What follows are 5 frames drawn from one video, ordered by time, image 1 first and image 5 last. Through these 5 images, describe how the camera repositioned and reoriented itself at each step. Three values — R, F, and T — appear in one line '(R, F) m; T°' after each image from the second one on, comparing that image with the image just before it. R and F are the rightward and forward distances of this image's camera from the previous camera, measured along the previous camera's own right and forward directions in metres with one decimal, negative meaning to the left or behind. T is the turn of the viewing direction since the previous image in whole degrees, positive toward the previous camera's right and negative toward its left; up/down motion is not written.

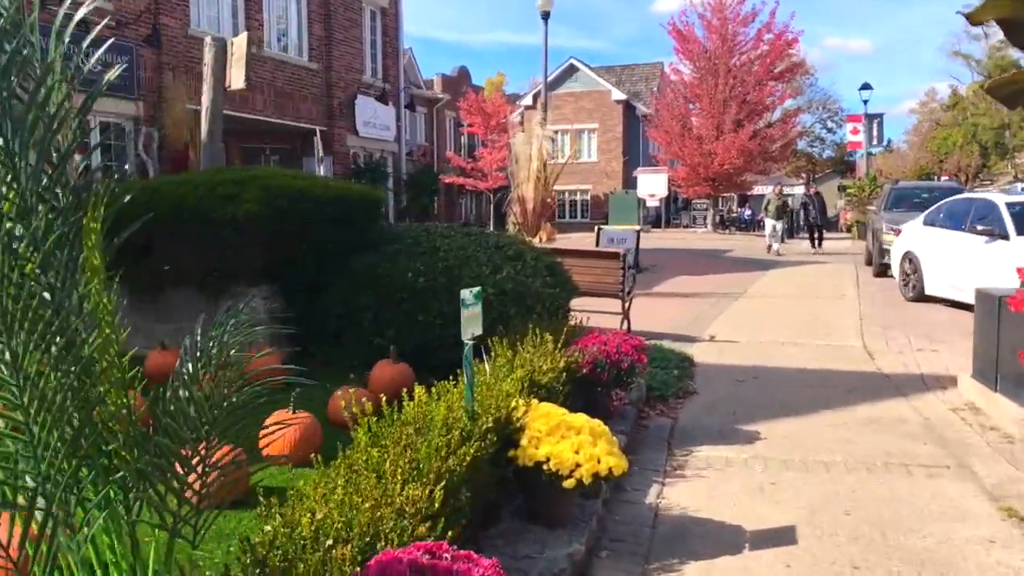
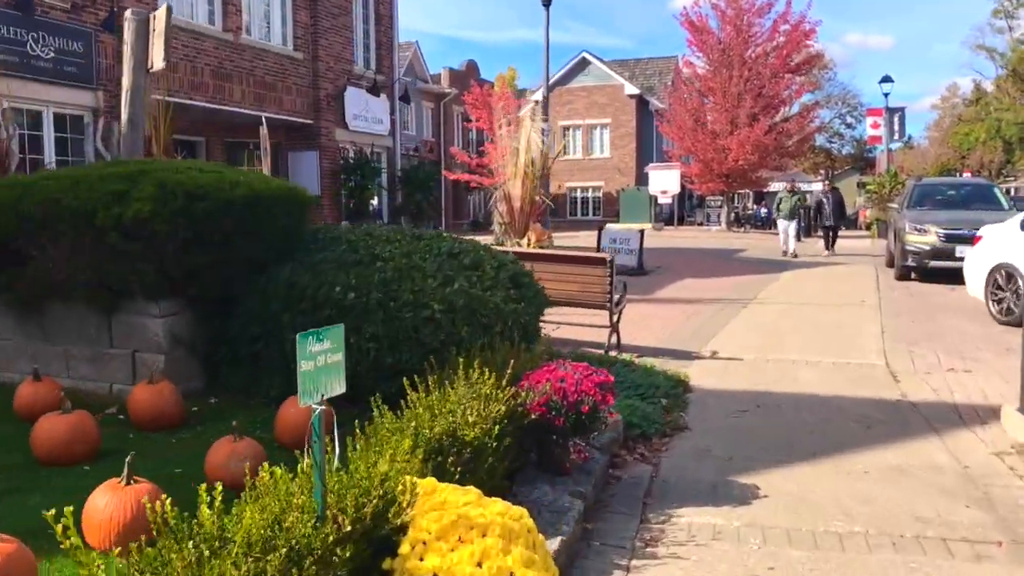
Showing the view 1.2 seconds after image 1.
(+0.4, +1.2) m; -1°
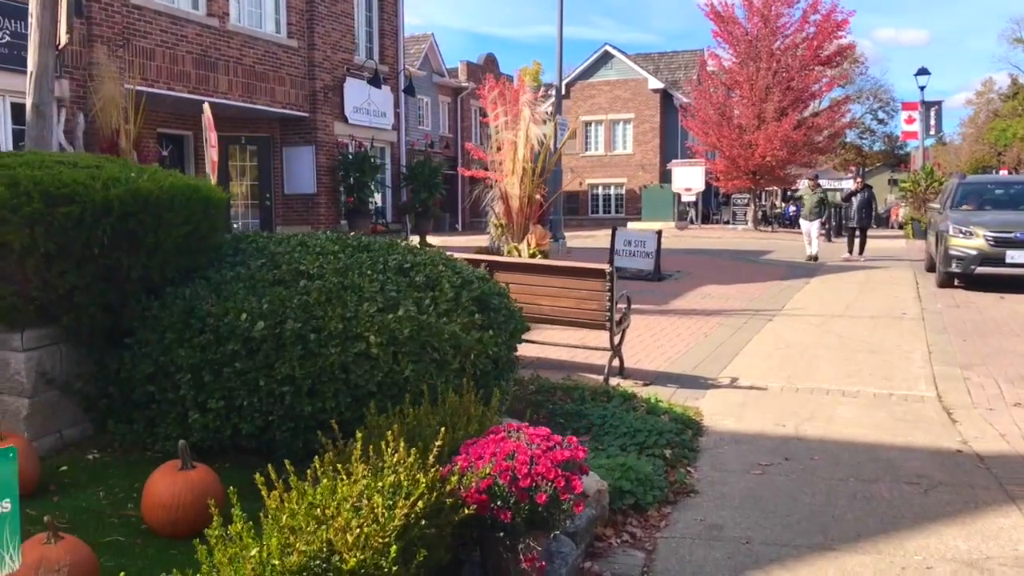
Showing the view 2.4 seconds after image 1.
(+0.3, +1.3) m; -1°
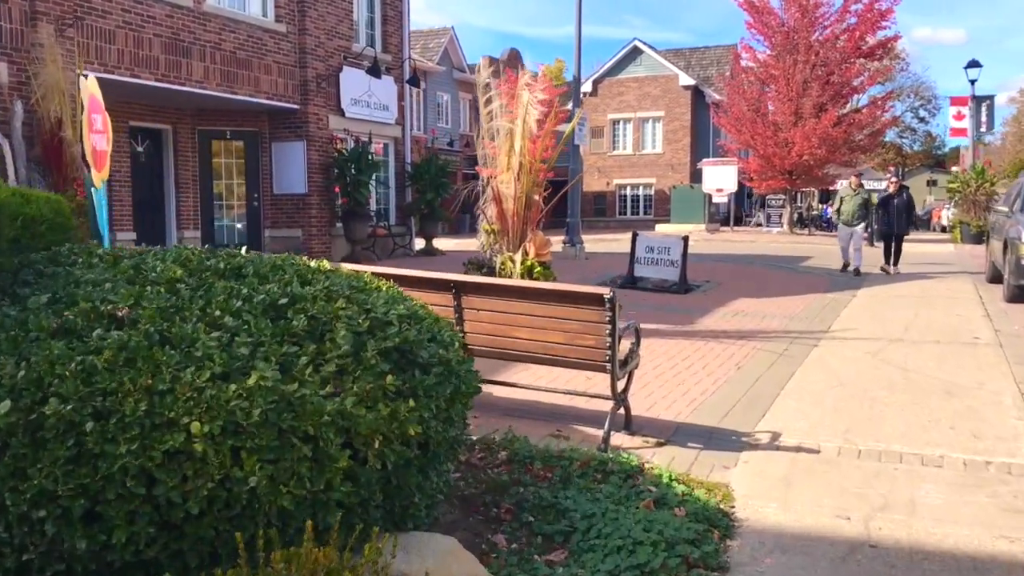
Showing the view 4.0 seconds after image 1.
(+0.3, +1.8) m; -2°
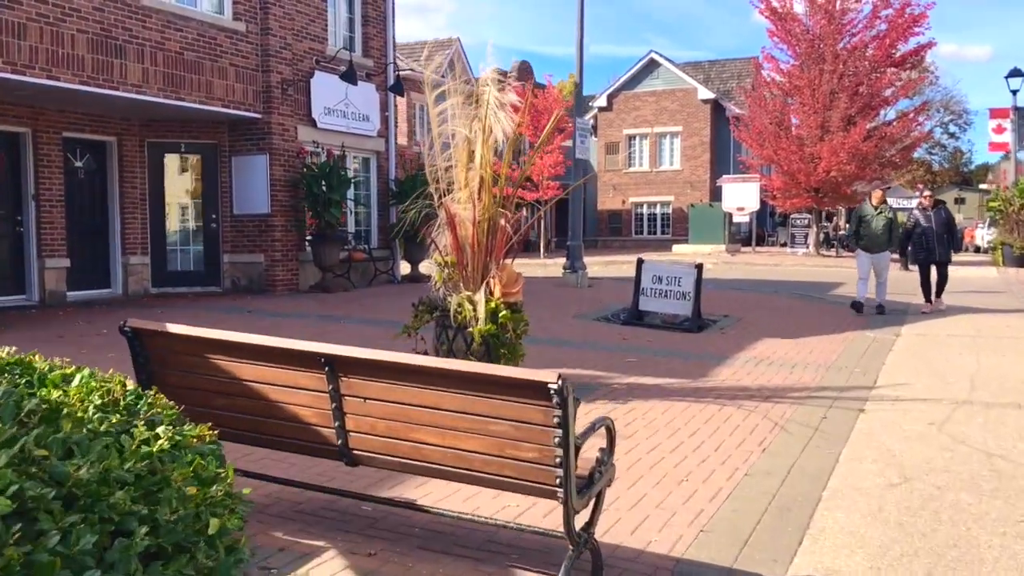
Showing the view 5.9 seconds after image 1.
(+0.4, +2.0) m; -1°
